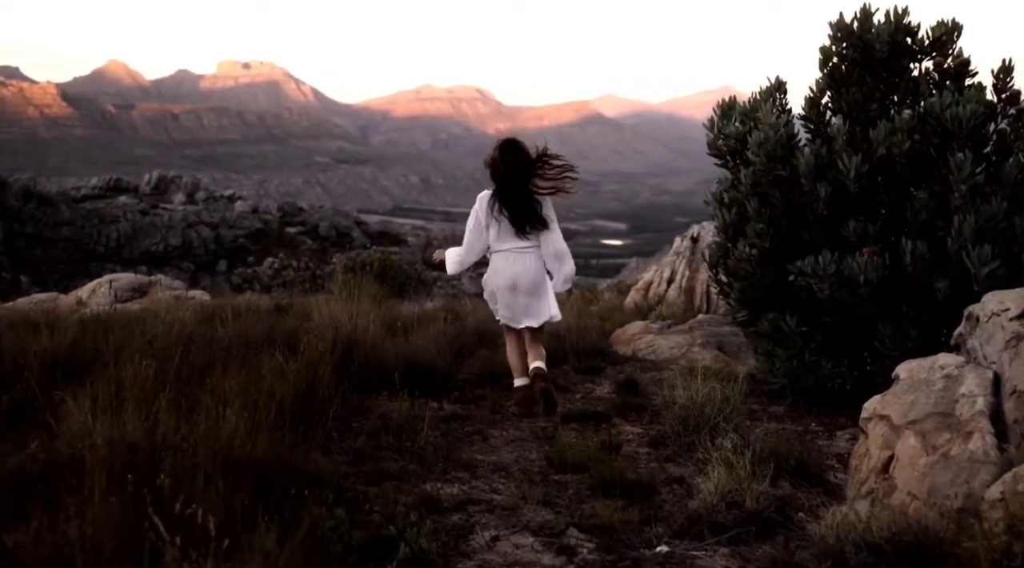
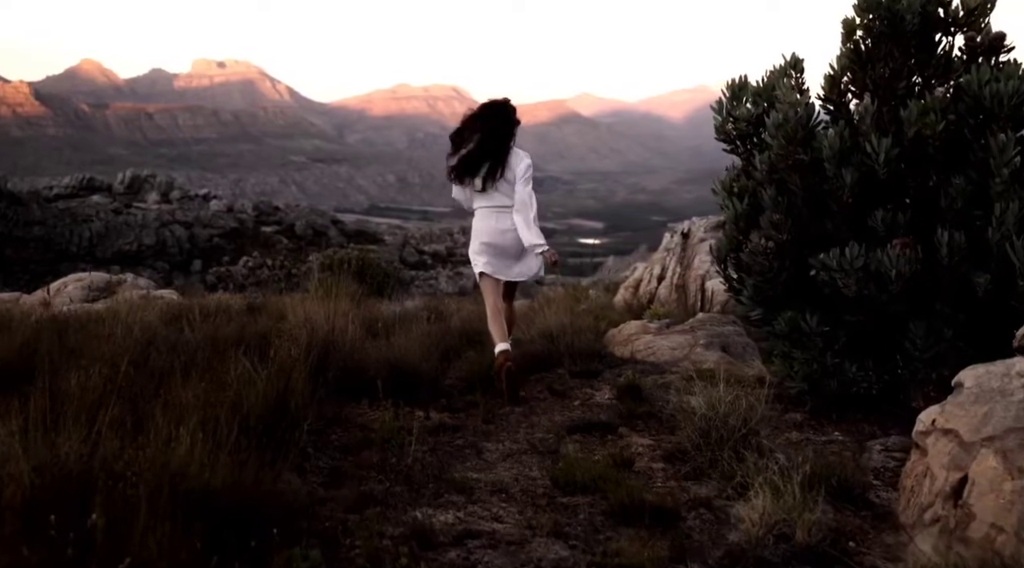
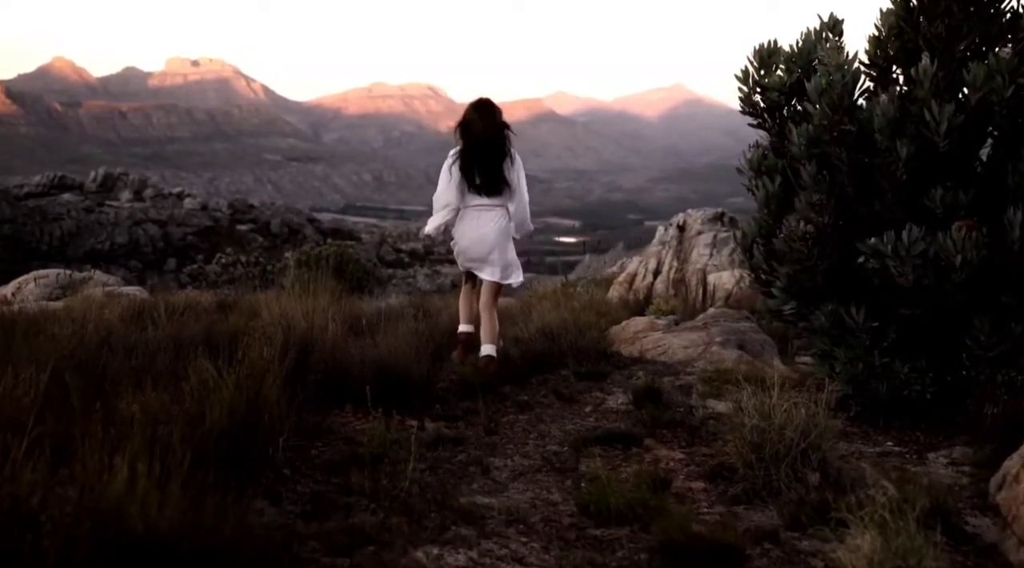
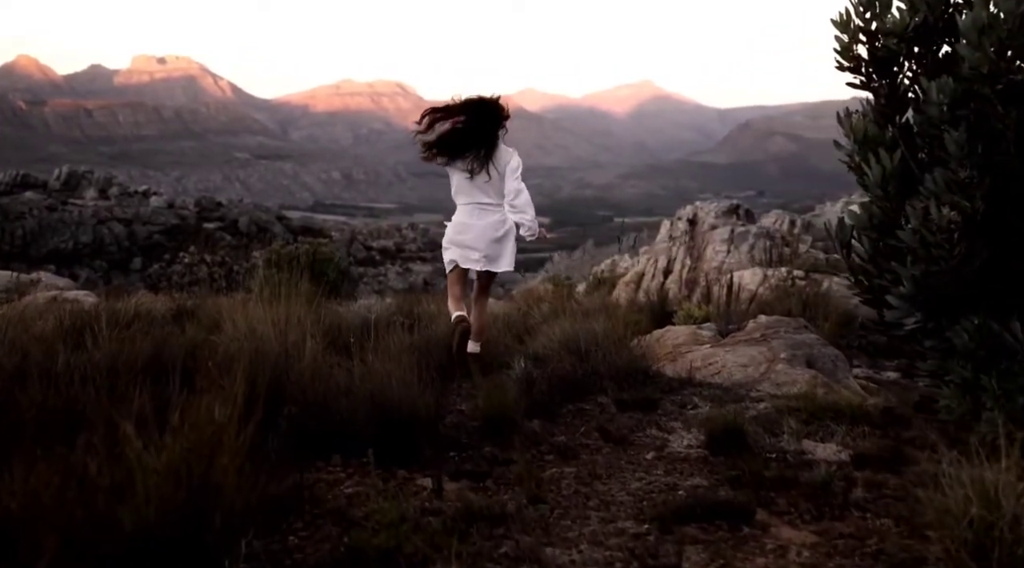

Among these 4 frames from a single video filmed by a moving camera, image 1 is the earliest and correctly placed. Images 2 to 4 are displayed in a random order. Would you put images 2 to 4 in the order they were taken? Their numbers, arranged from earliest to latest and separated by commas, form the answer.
2, 3, 4
